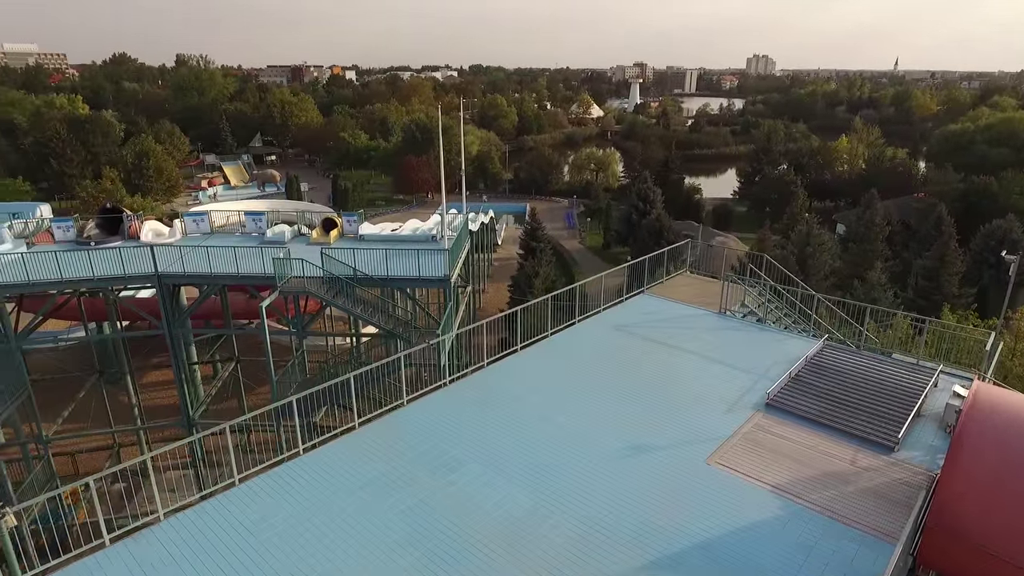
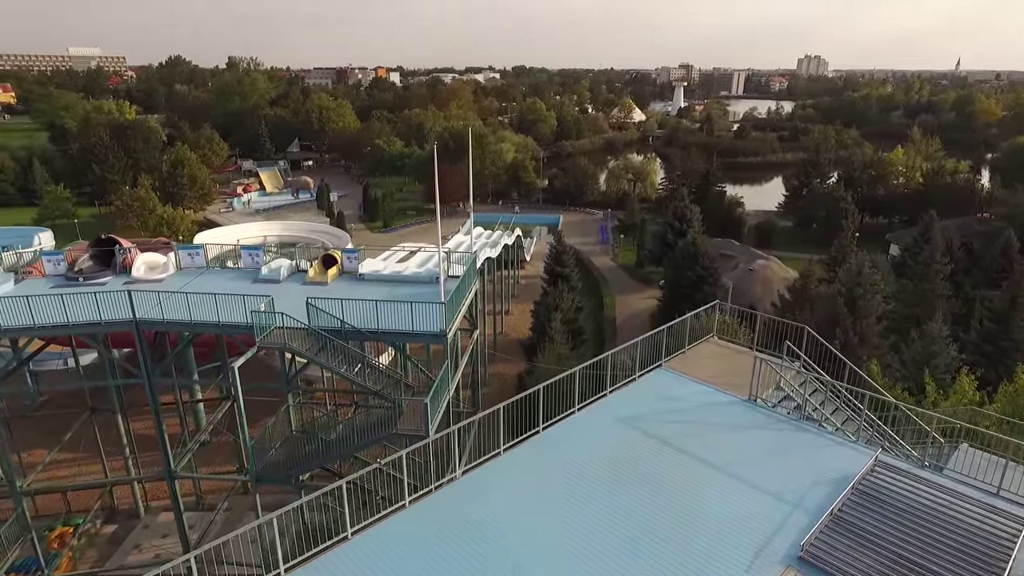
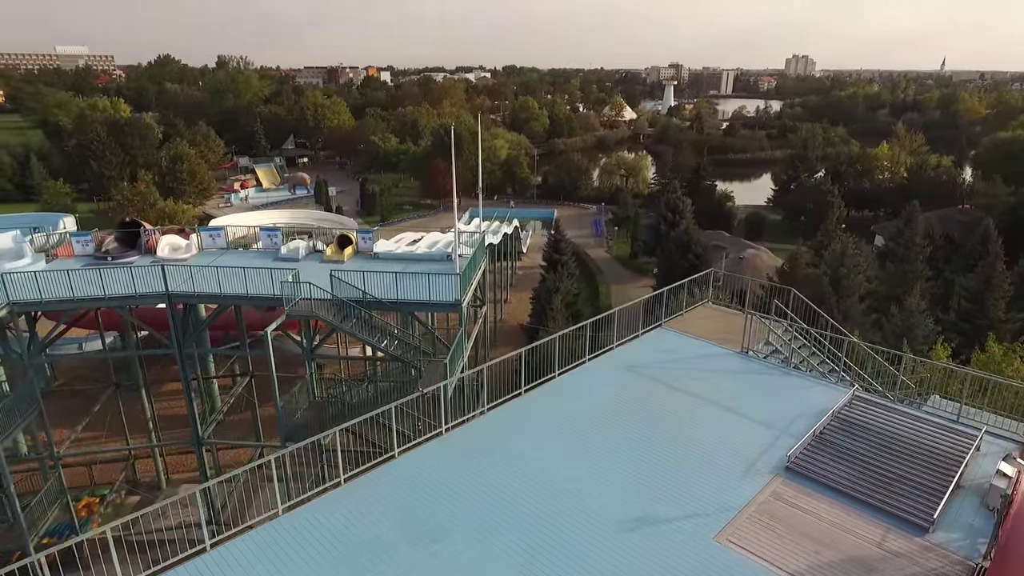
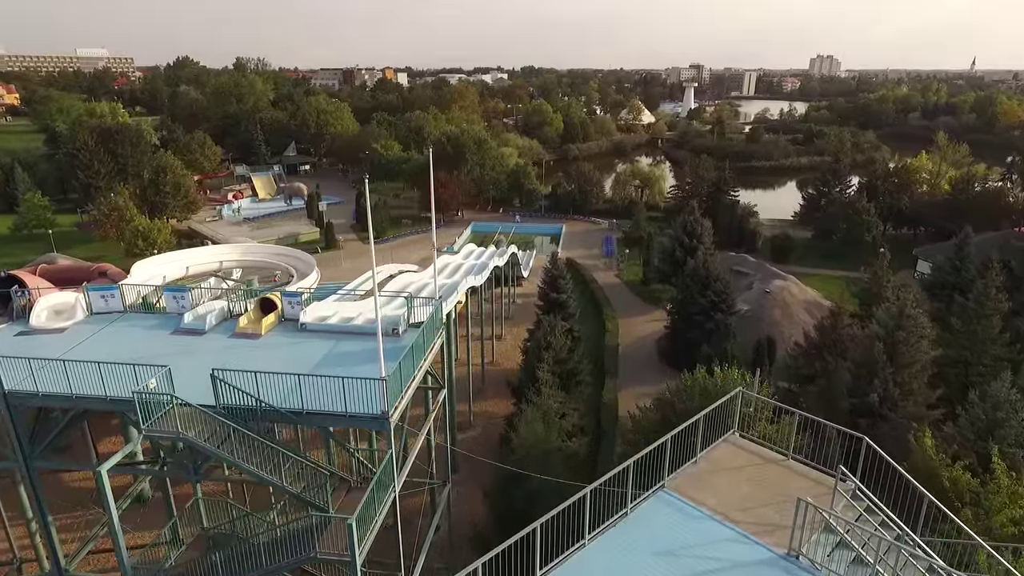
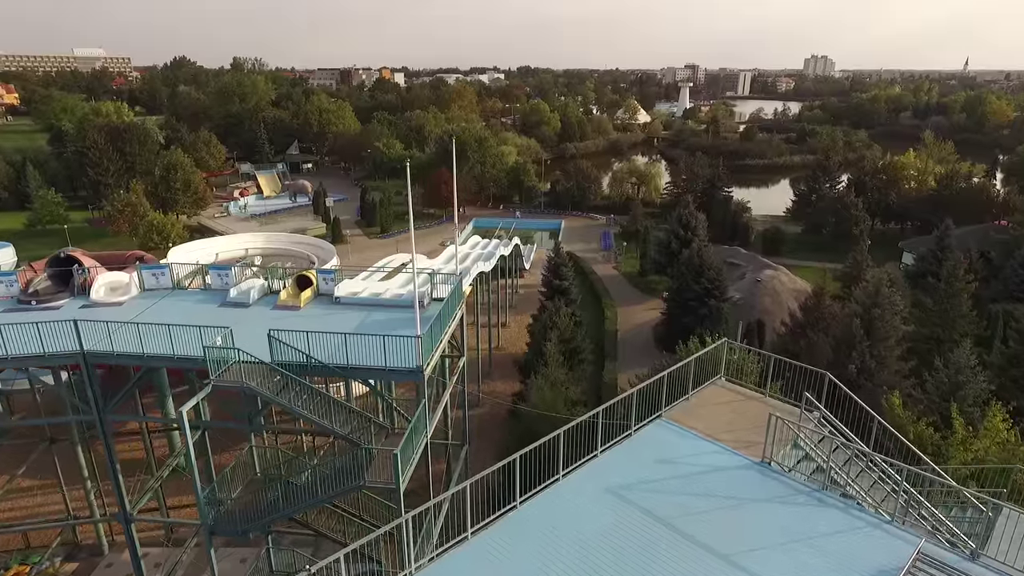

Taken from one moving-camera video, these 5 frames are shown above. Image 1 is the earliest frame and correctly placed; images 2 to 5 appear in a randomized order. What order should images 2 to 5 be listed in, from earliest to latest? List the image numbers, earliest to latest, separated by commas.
3, 2, 5, 4
